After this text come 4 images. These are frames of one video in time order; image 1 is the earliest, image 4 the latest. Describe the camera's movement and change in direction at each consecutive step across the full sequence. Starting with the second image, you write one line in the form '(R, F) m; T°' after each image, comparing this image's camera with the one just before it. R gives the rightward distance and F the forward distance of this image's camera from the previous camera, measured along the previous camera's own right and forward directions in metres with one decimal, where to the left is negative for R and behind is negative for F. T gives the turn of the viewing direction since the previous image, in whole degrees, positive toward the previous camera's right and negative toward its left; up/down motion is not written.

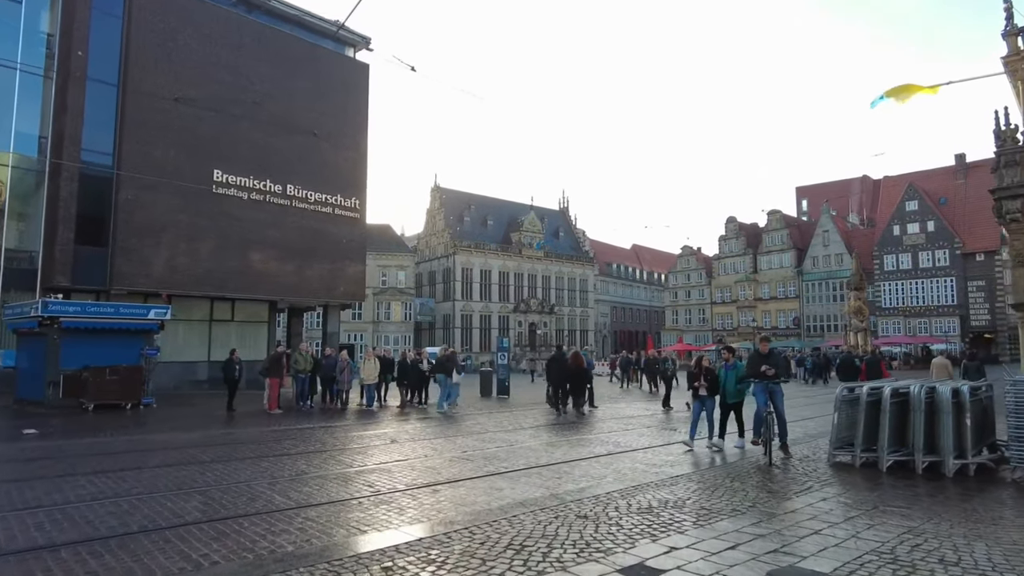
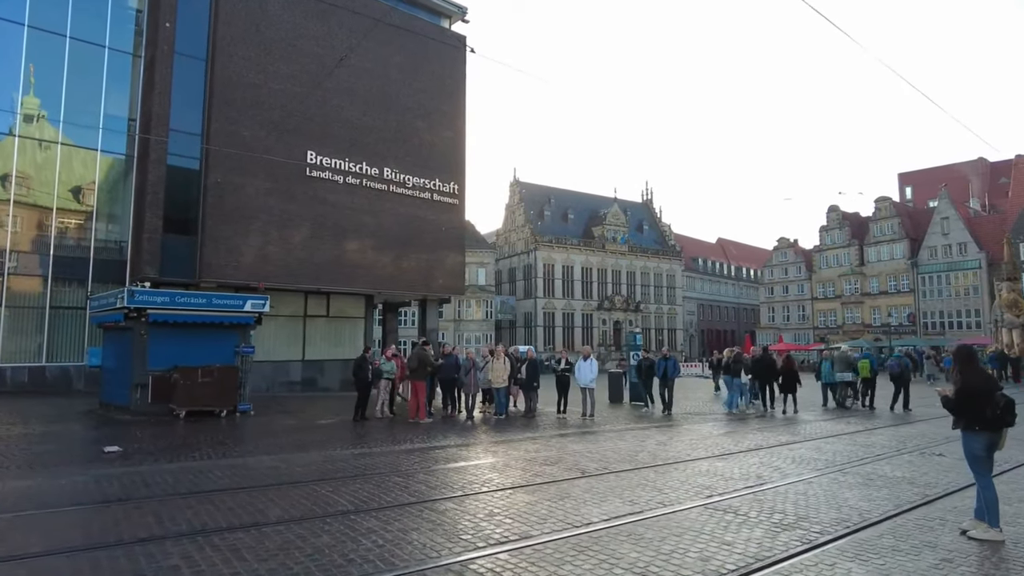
(-2.3, +3.5) m; -6°
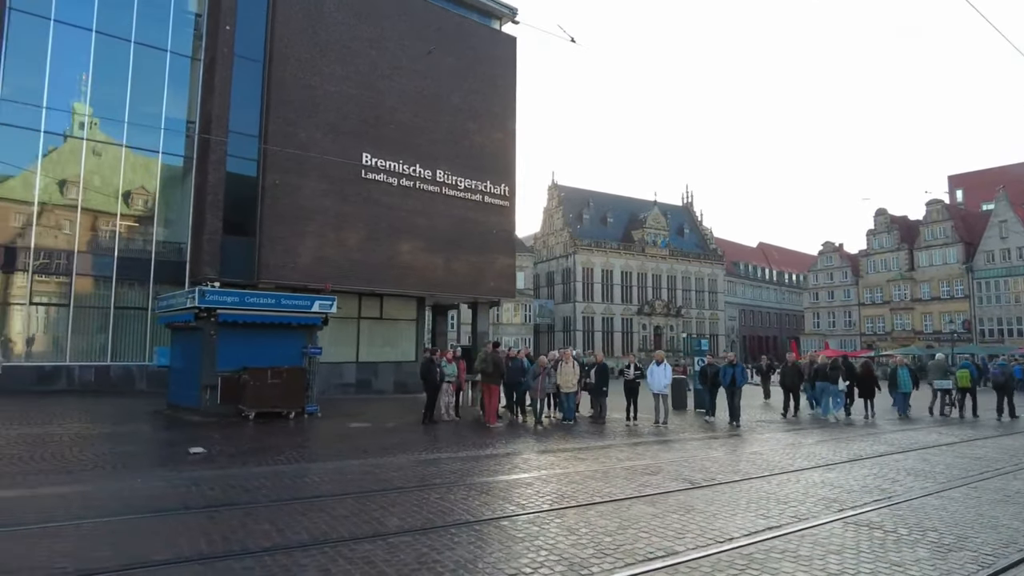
(-0.9, +0.4) m; -3°
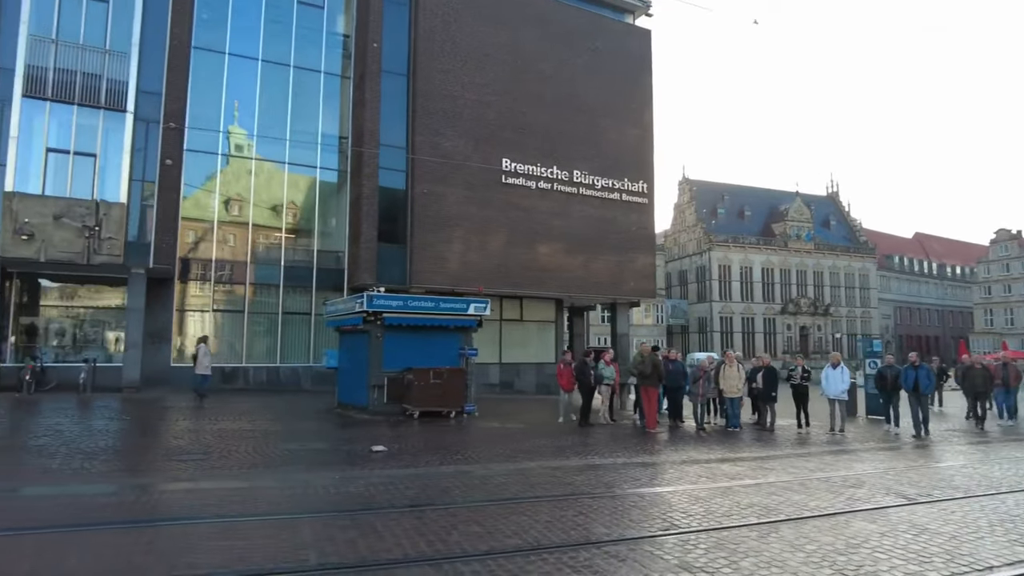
(-0.7, +0.1) m; -11°
